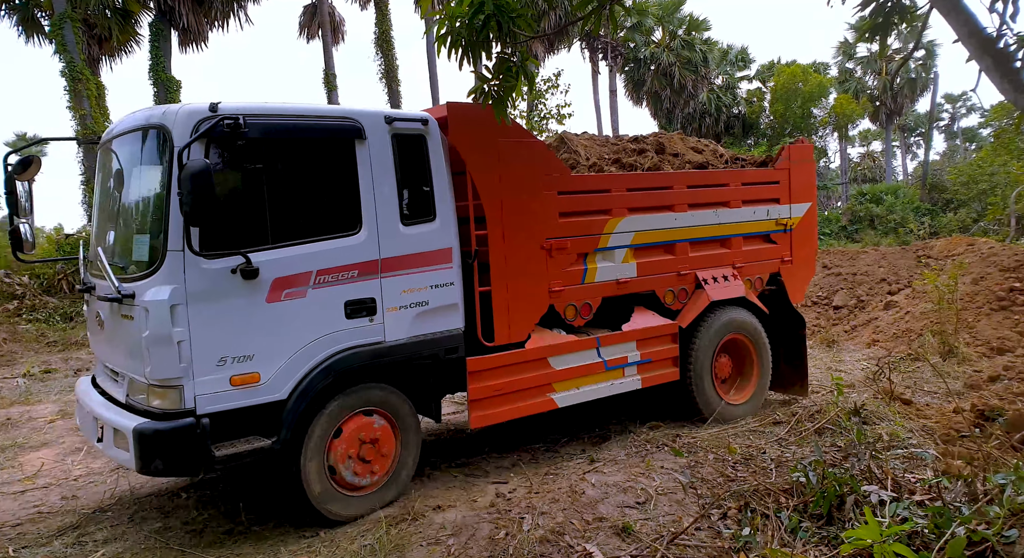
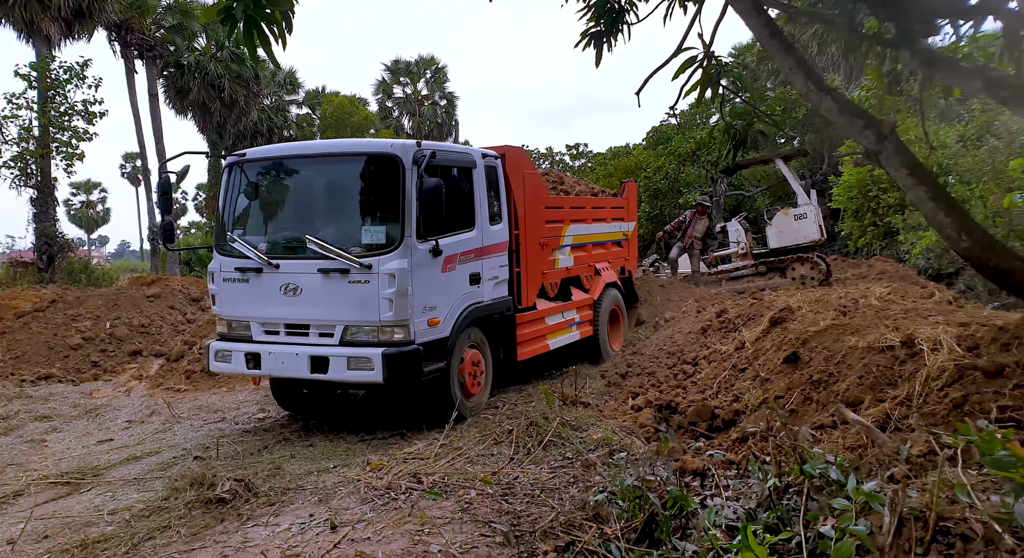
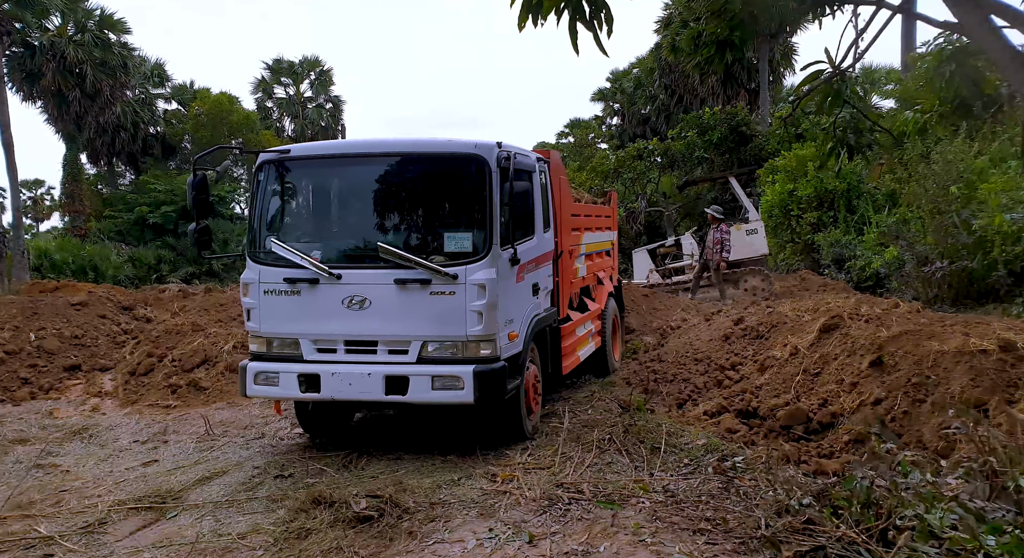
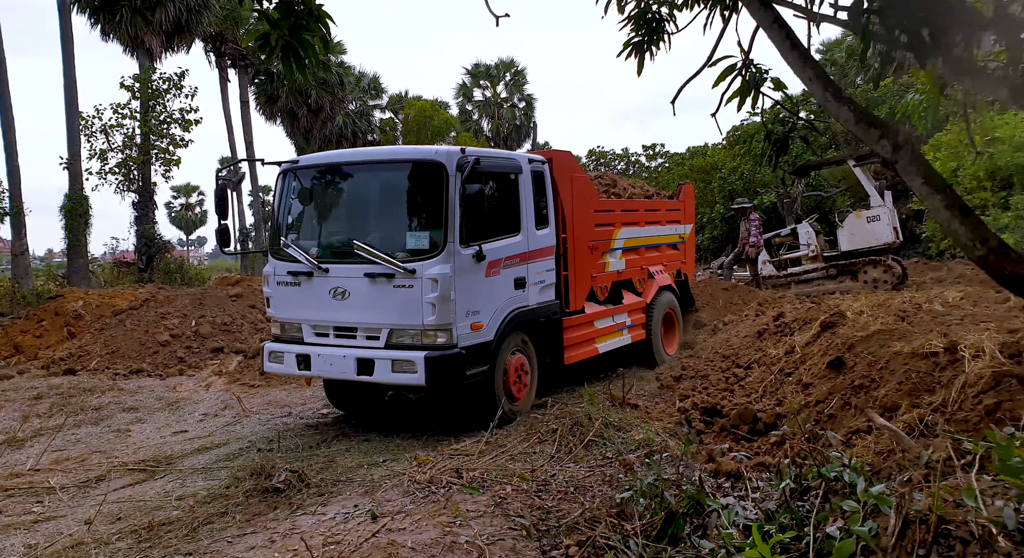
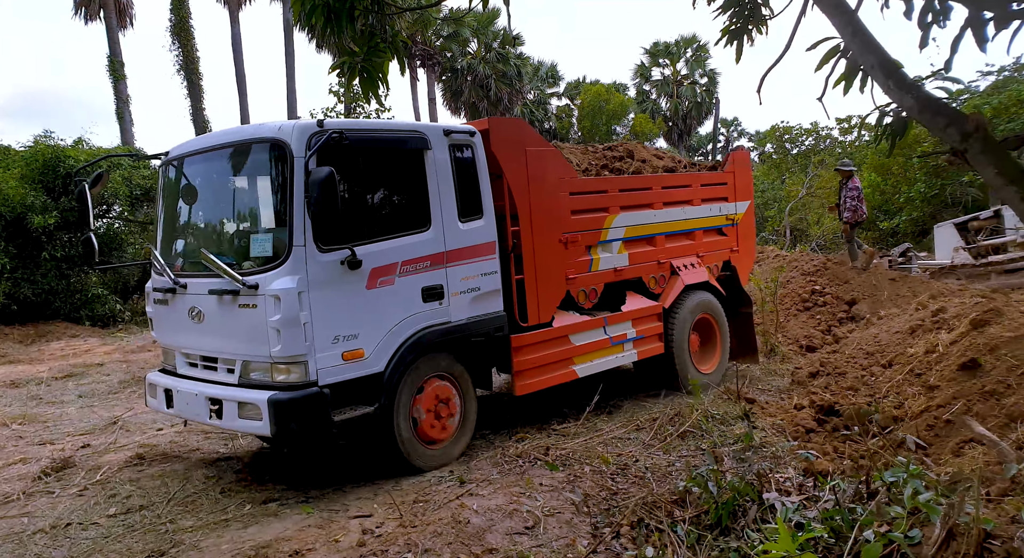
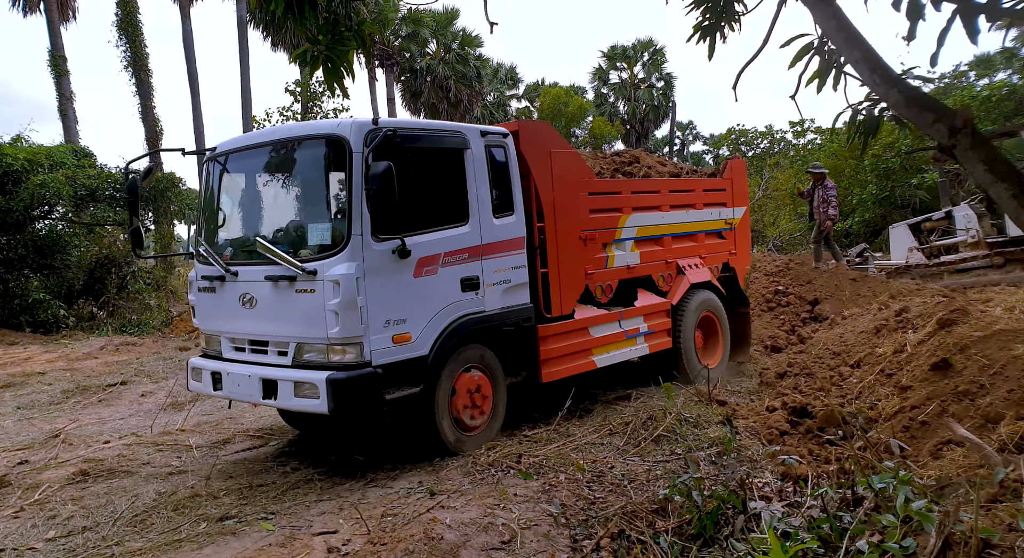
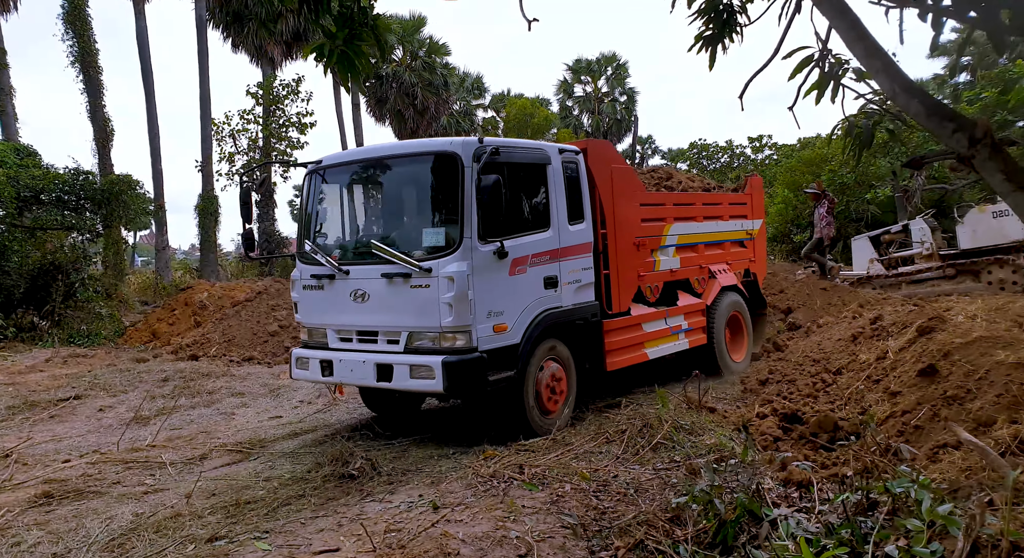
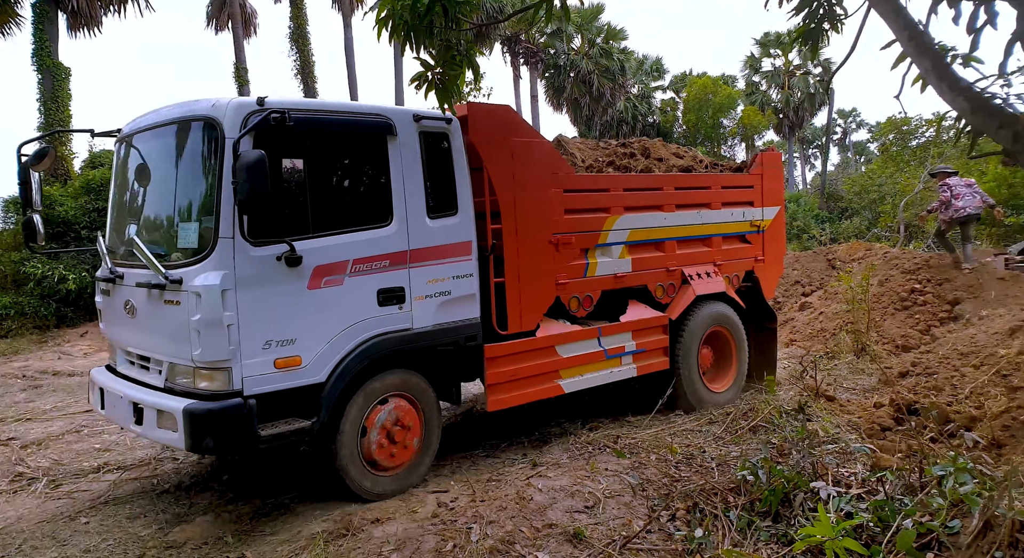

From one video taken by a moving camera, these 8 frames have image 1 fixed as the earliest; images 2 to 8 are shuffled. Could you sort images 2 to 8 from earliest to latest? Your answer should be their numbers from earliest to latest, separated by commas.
8, 5, 6, 7, 4, 2, 3
